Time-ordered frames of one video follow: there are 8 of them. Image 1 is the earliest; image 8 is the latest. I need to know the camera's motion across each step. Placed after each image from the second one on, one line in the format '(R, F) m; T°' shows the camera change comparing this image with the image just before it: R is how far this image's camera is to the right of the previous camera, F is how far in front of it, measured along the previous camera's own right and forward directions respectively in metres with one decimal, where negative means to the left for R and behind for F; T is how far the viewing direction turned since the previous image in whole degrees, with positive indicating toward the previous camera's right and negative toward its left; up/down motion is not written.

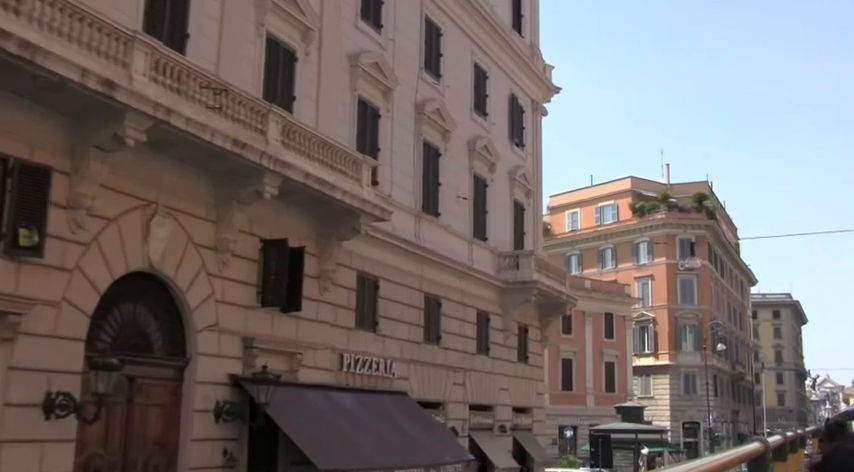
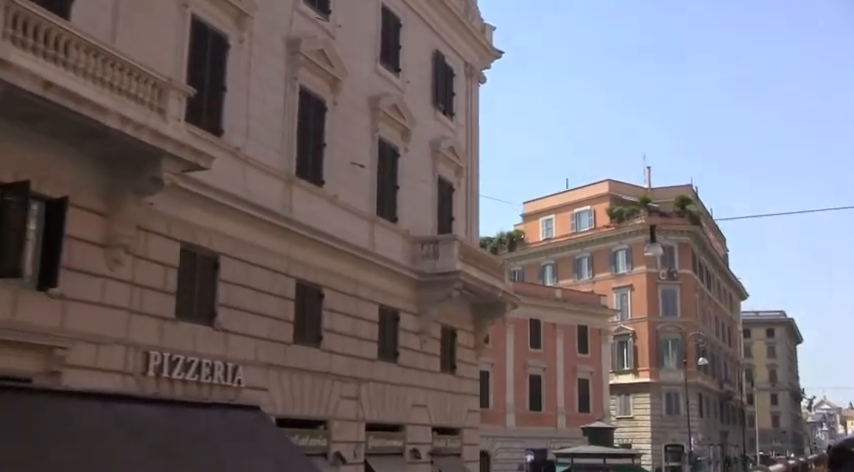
(+2.3, +4.9) m; 0°
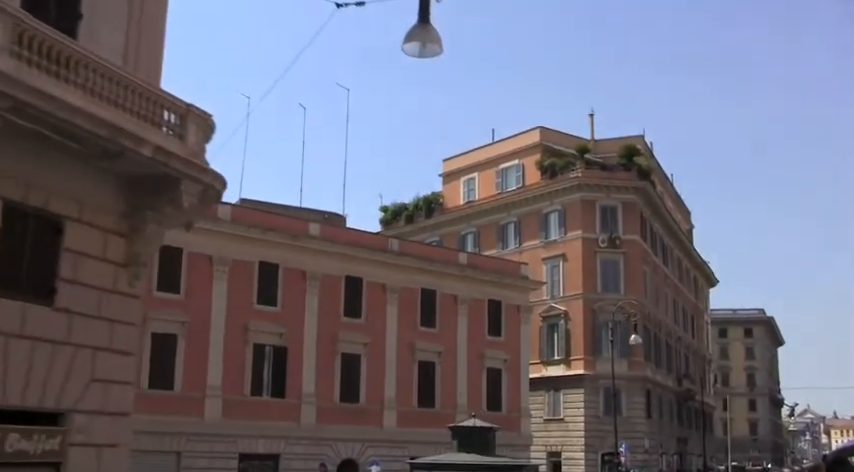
(+5.3, +11.8) m; +1°
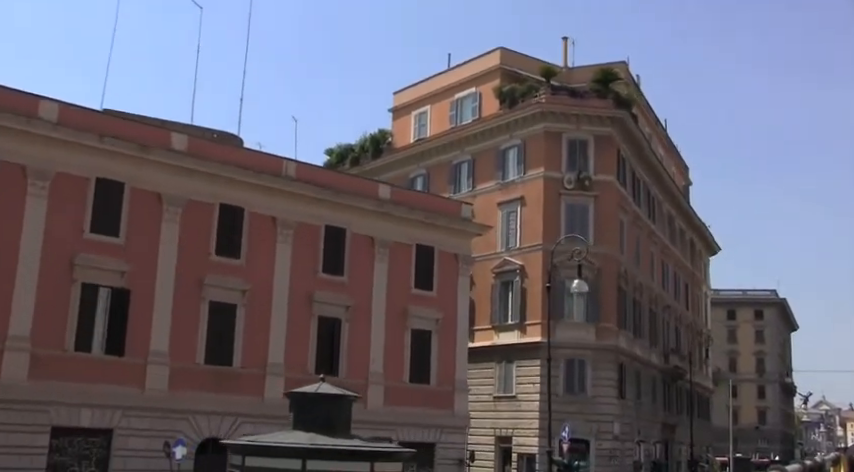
(+3.7, +8.4) m; -1°
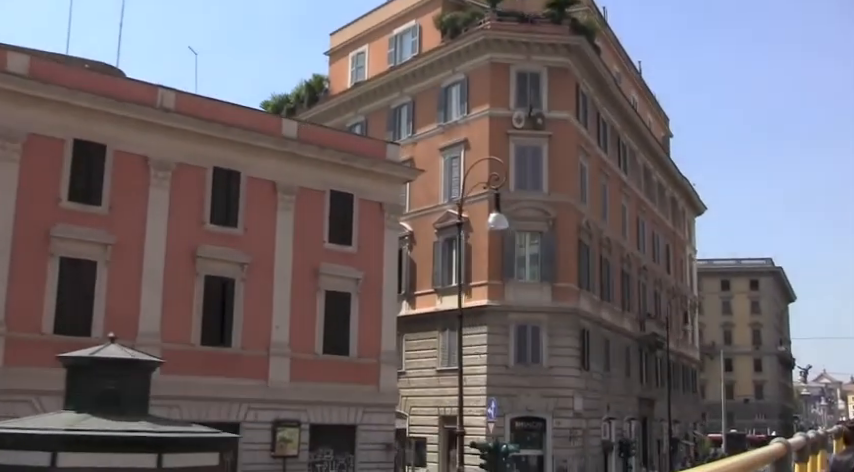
(+2.5, +5.3) m; 0°
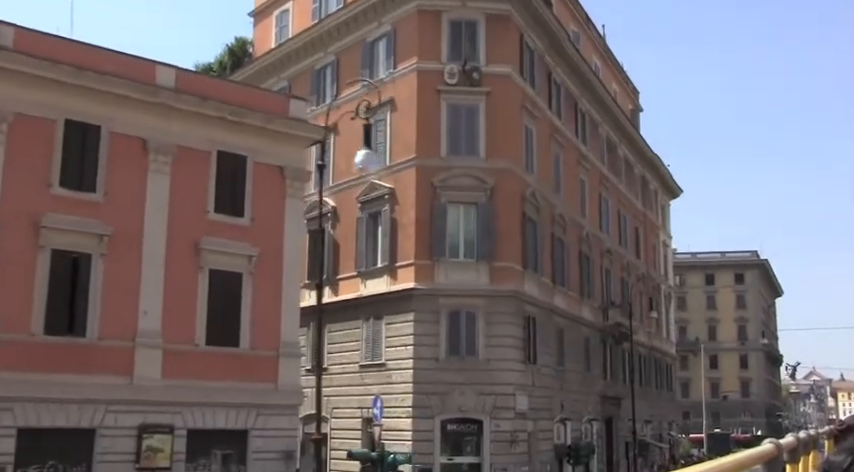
(+2.2, +4.6) m; +1°
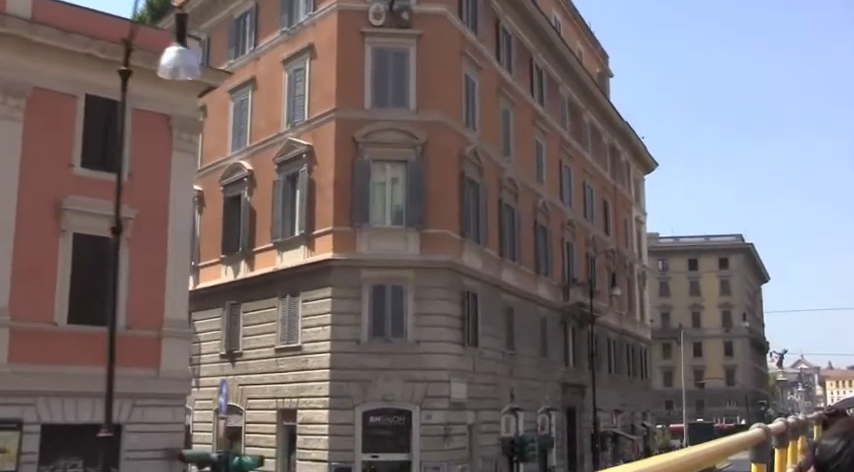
(+1.8, +3.7) m; +1°
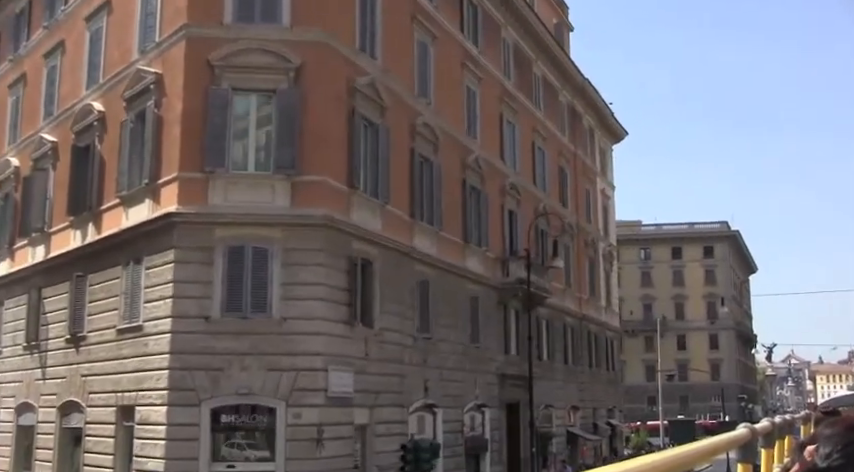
(+2.4, +5.2) m; 0°
